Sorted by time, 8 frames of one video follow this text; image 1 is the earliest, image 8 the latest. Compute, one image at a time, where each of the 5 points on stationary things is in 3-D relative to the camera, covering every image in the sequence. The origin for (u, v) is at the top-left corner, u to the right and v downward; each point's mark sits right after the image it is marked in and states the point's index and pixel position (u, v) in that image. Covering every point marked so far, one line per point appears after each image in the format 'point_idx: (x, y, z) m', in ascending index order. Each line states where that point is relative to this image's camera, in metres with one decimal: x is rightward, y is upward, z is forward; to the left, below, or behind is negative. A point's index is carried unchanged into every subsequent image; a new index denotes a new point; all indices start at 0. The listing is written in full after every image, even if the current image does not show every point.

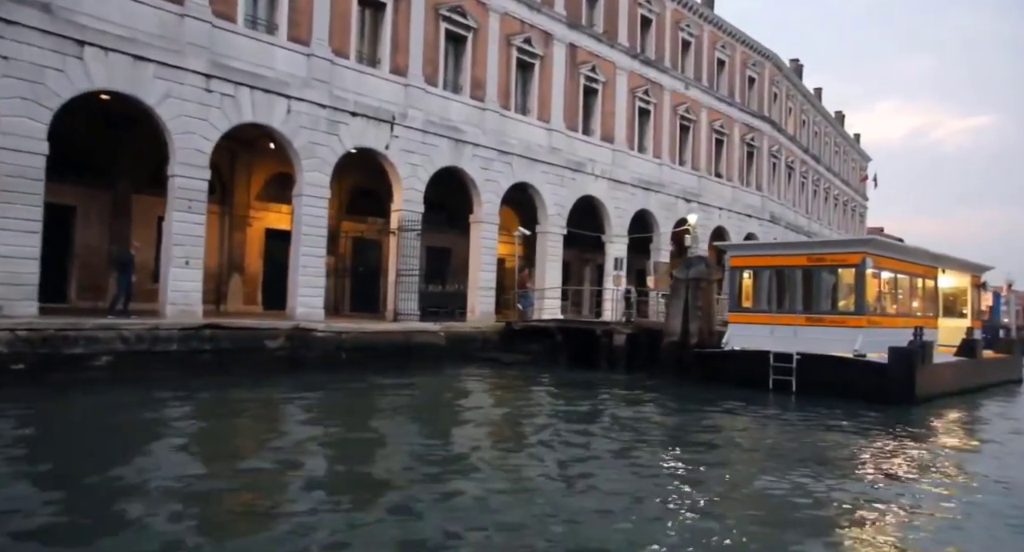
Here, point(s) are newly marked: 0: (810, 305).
0: (+5.7, -0.6, +14.0) m
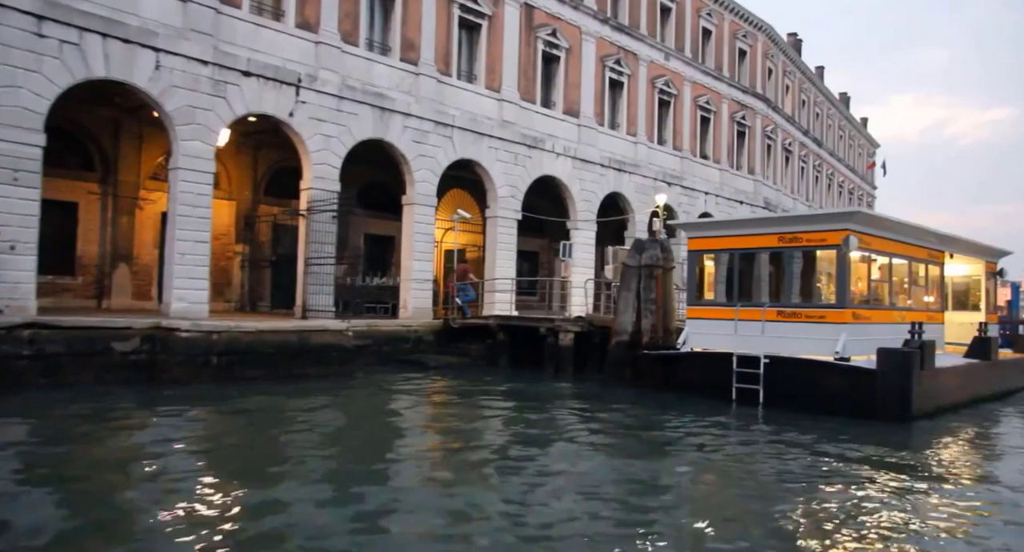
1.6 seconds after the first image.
0: (+4.2, -0.3, +11.3) m
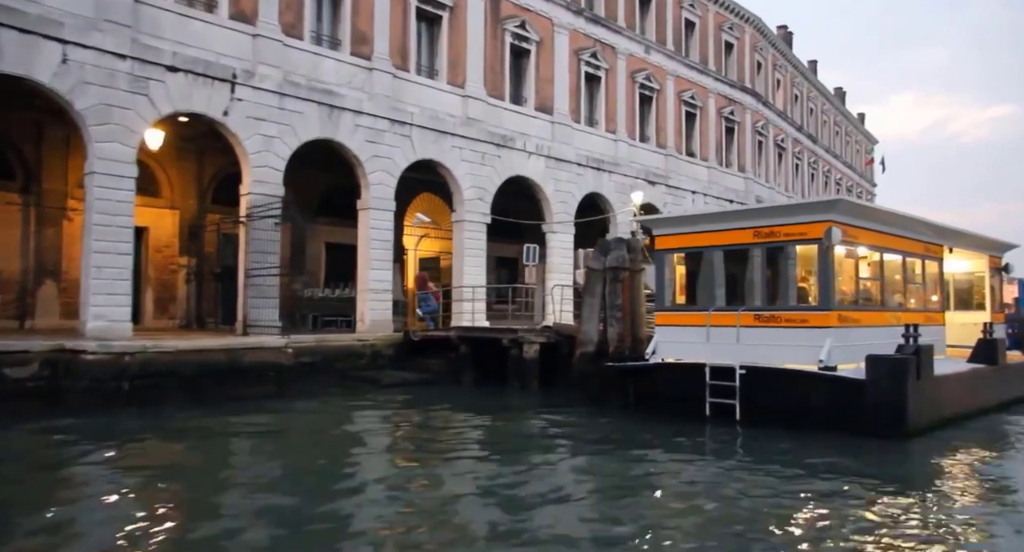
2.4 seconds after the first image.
0: (+3.4, -0.3, +10.1) m
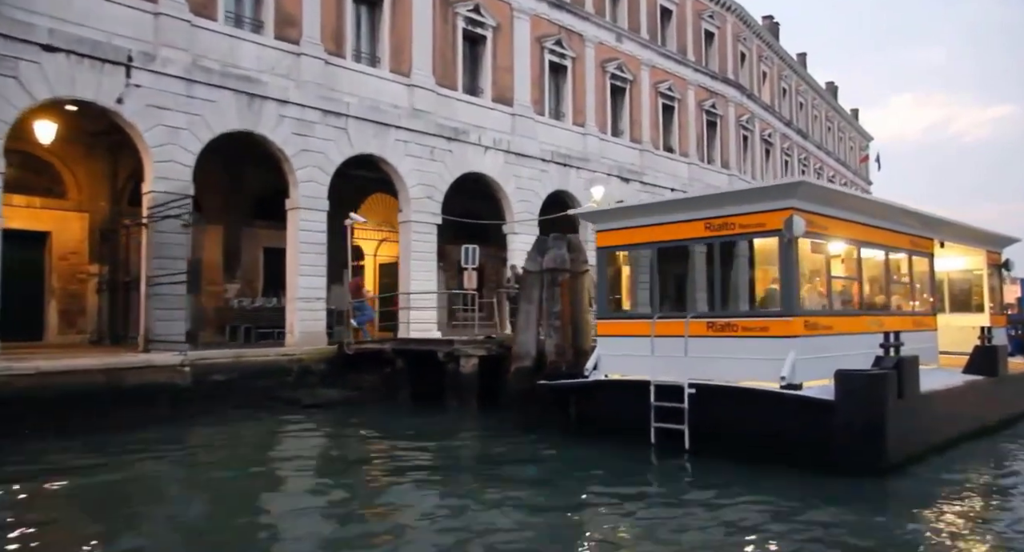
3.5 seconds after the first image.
0: (+2.3, -0.3, +8.5) m
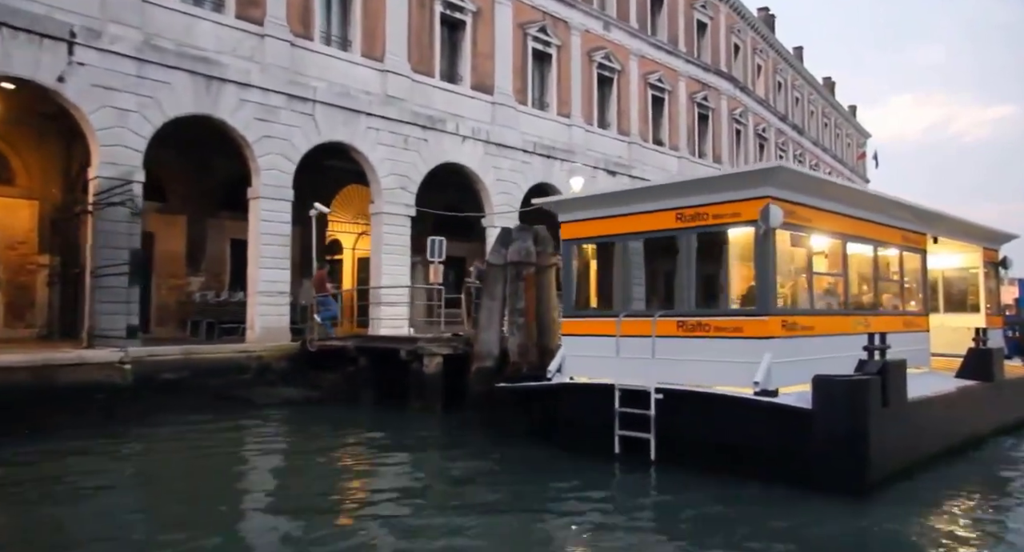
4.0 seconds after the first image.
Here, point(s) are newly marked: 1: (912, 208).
0: (+1.8, -0.3, +7.8) m
1: (+5.4, +0.9, +9.8) m
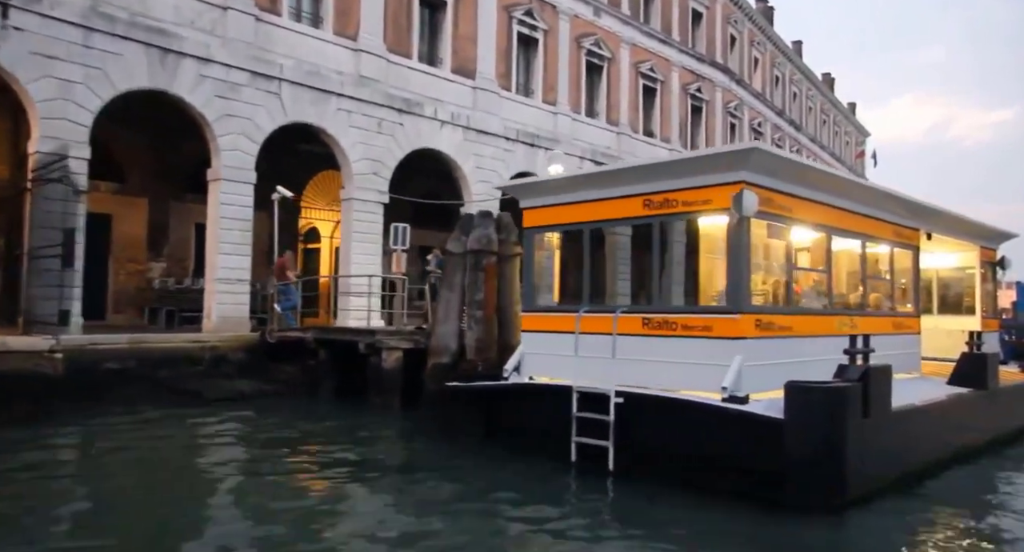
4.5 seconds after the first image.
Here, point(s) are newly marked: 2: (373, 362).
0: (+1.3, -0.2, +7.1) m
1: (+4.9, +1.0, +9.1) m
2: (-2.1, -1.3, +10.9) m
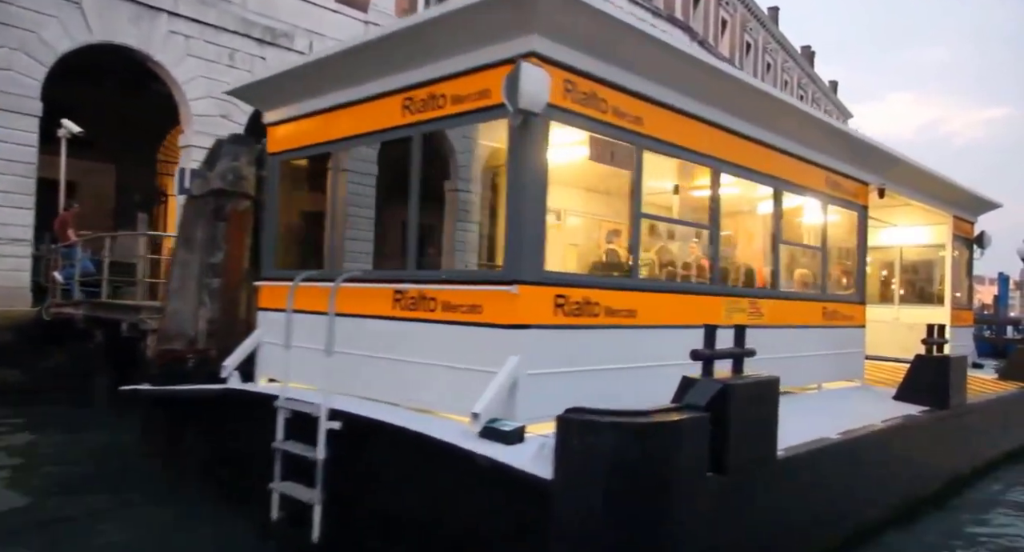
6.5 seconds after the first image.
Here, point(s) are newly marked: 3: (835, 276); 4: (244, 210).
0: (-0.7, +0.1, +4.4) m
1: (+2.9, +1.2, +6.4) m
2: (-4.2, -0.8, +8.2) m
3: (+3.1, 0.0, +6.8) m
4: (-2.2, +0.6, +6.0) m
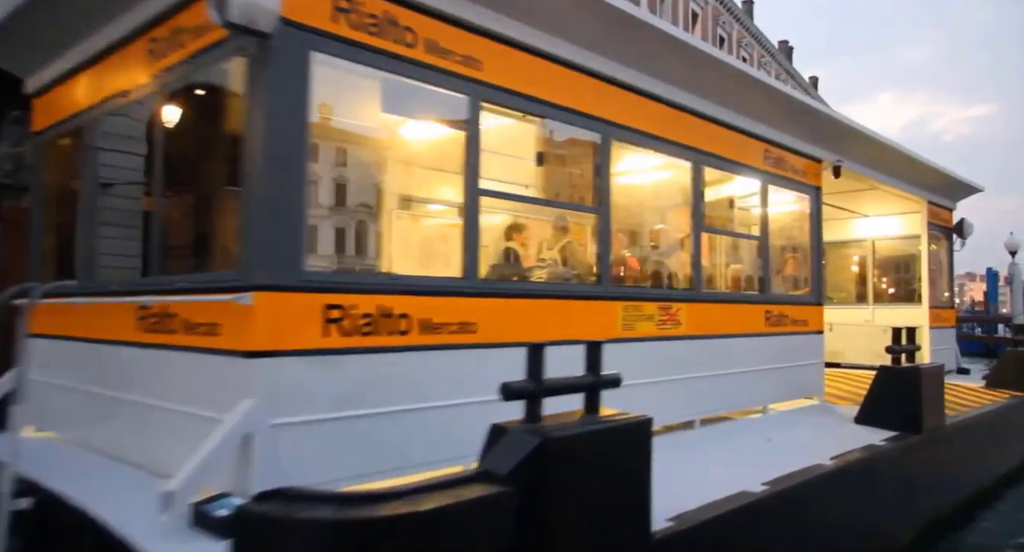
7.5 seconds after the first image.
0: (-1.6, +0.1, +3.1) m
1: (+2.0, +1.3, +5.2) m
2: (-5.1, -1.0, +6.9) m
3: (+2.1, 0.0, +5.6) m
4: (-3.2, +0.5, +4.8) m
